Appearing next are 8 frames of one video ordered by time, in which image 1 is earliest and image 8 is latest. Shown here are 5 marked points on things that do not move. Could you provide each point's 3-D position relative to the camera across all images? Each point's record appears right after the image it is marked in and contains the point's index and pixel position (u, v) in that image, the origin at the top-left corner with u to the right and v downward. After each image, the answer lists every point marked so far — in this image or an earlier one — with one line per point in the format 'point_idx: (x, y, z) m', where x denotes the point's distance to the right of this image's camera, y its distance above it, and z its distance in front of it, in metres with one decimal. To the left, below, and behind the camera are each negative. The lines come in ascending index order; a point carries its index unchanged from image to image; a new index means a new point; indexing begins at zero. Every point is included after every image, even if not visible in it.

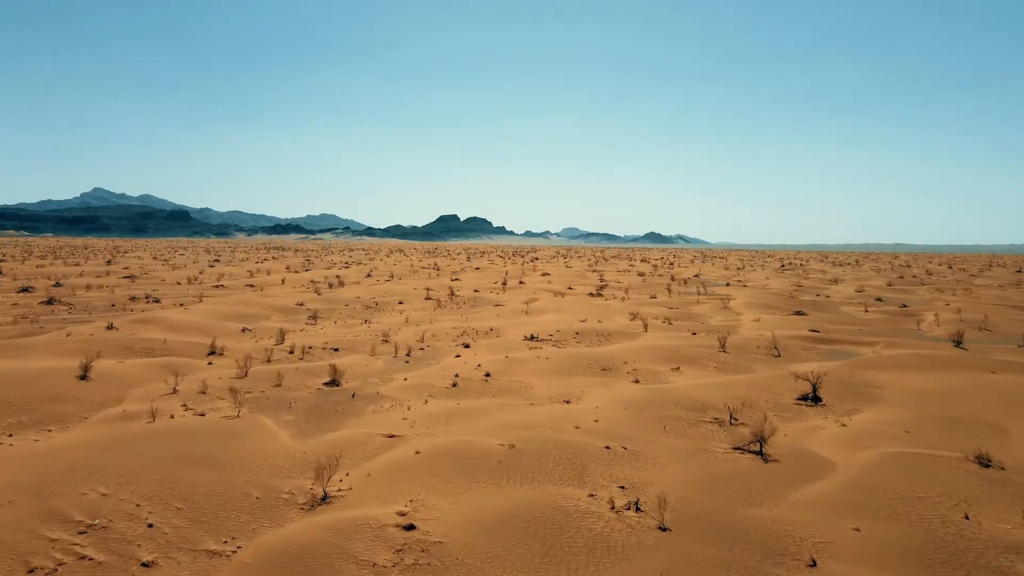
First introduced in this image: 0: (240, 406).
0: (-5.6, -2.4, +8.5) m
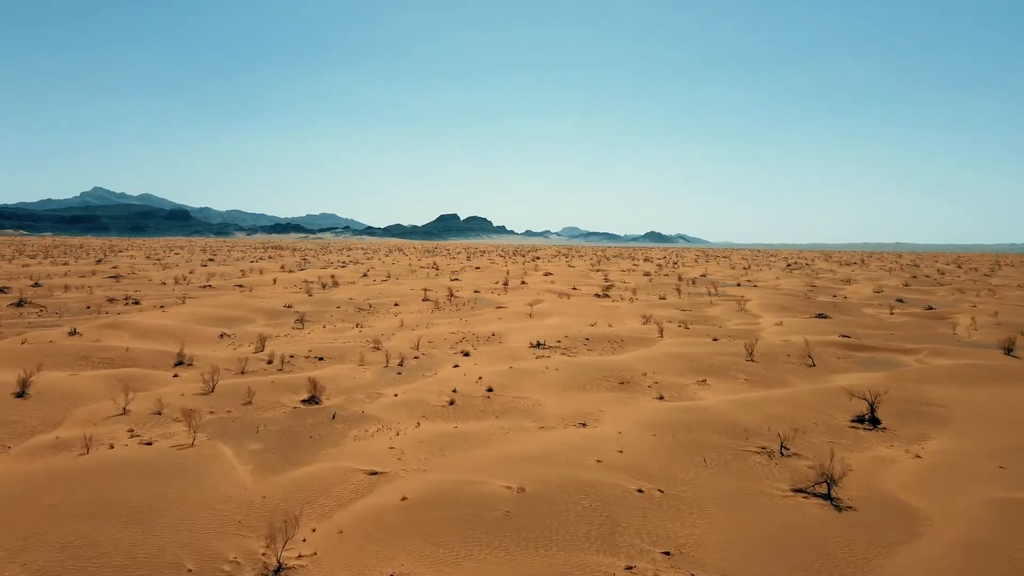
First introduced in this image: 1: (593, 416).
0: (-5.5, -2.5, +7.2) m
1: (+1.6, -2.5, +8.2) m
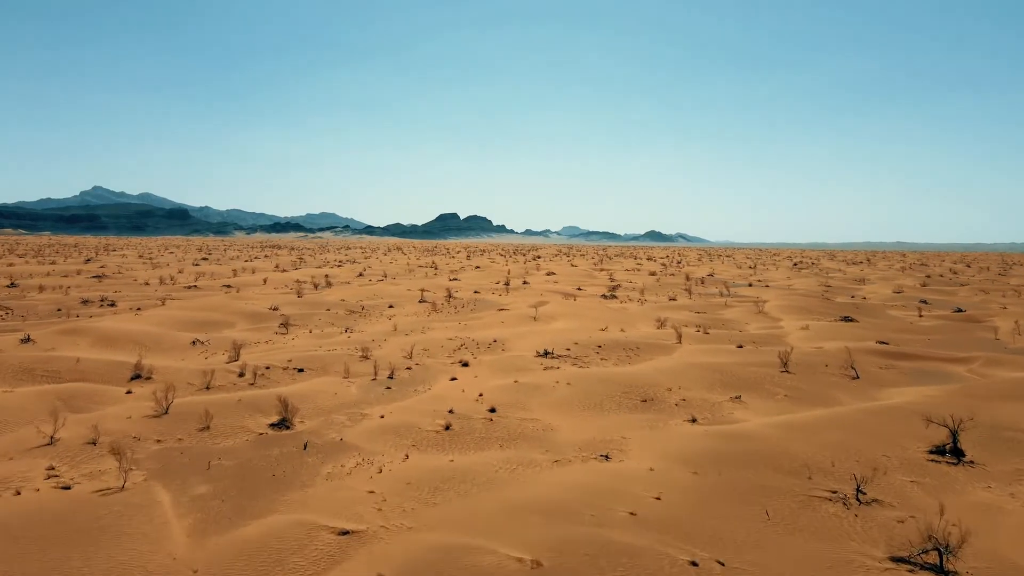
0: (-5.3, -2.6, +5.9) m
1: (+1.7, -2.6, +6.9) m
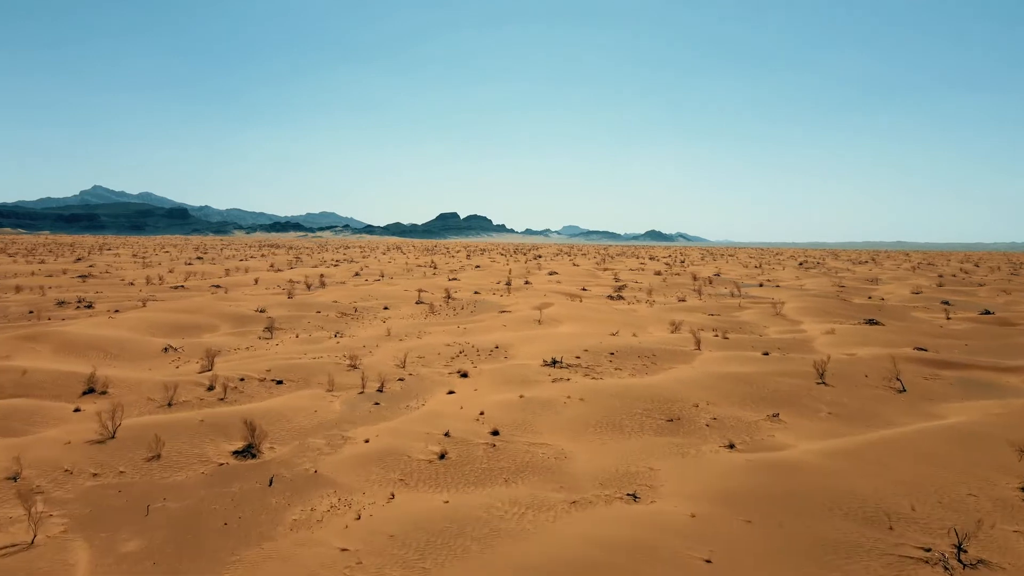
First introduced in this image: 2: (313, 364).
0: (-5.2, -2.6, +4.7) m
1: (+1.8, -2.6, +5.8) m
2: (-5.1, -1.9, +10.6) m
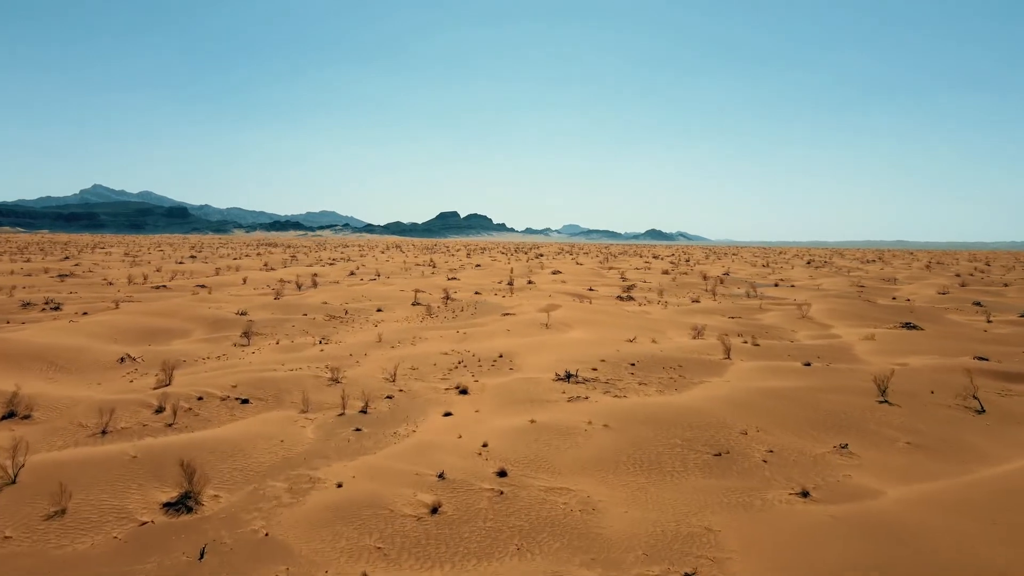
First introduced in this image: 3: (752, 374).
0: (-5.1, -2.6, +3.3) m
1: (+2.0, -2.7, +4.3) m
2: (-4.9, -2.0, +9.1) m
3: (+5.7, -2.0, +9.8) m
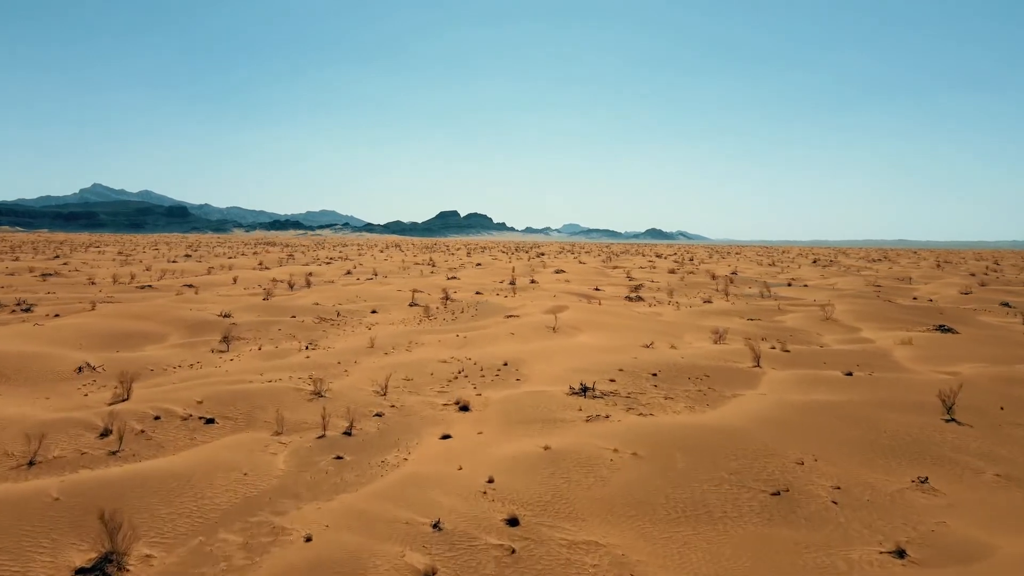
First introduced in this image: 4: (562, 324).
0: (-5.0, -2.7, +2.2) m
1: (+2.1, -2.7, +3.2) m
2: (-4.8, -2.0, +8.0) m
3: (+5.8, -2.0, +8.7) m
4: (+1.7, -1.2, +13.7) m
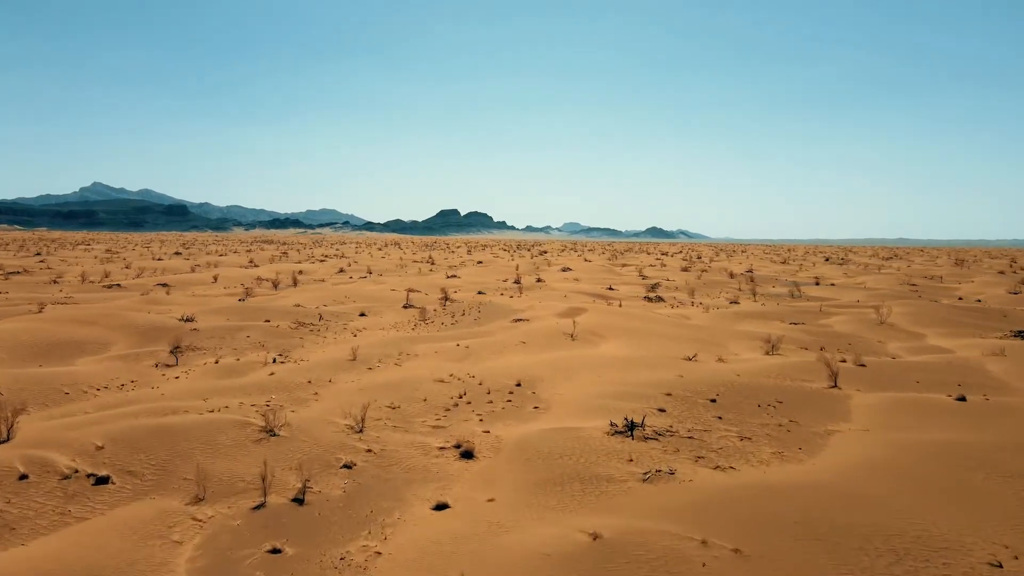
0: (-4.7, -2.7, +0.2) m
1: (+2.4, -2.7, +1.2) m
2: (-4.5, -2.0, +6.0) m
3: (+6.1, -2.0, +6.6) m
4: (+2.0, -1.2, +11.7) m
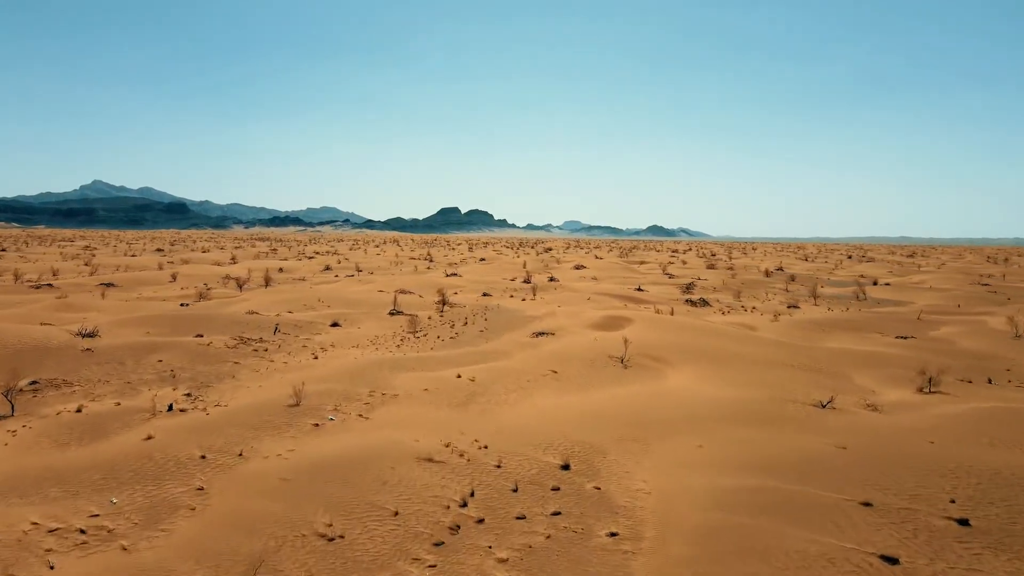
0: (-4.2, -2.8, -3.2) m
1: (+2.9, -2.8, -2.2) m
2: (-4.0, -2.1, +2.6) m
3: (+6.5, -2.1, +3.3) m
4: (+2.4, -1.2, +8.3) m
